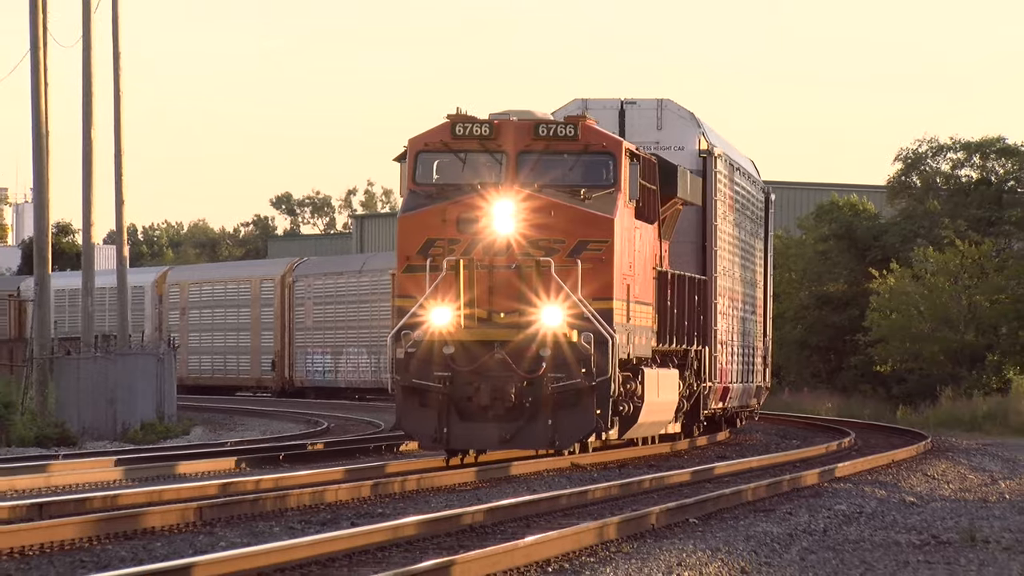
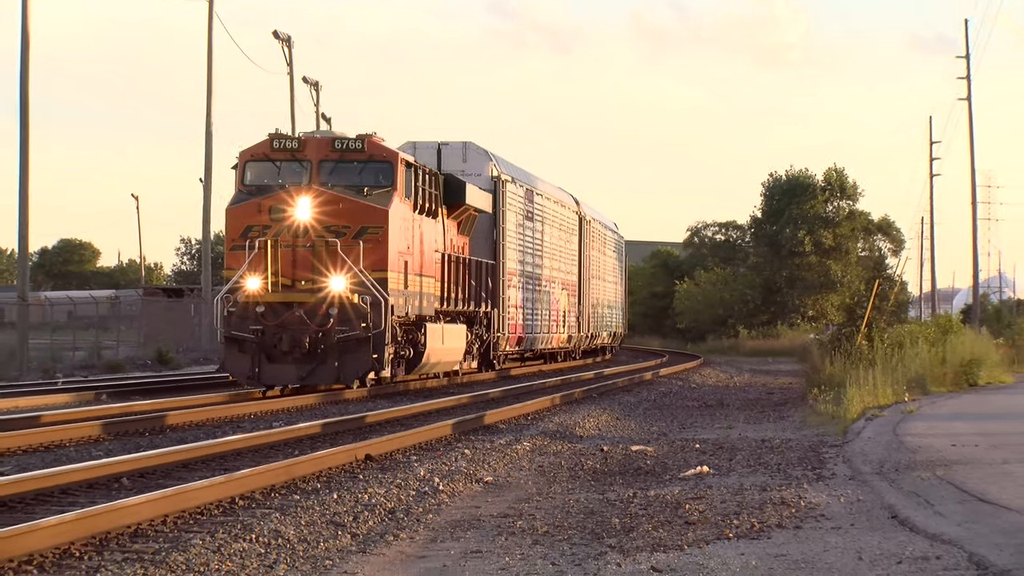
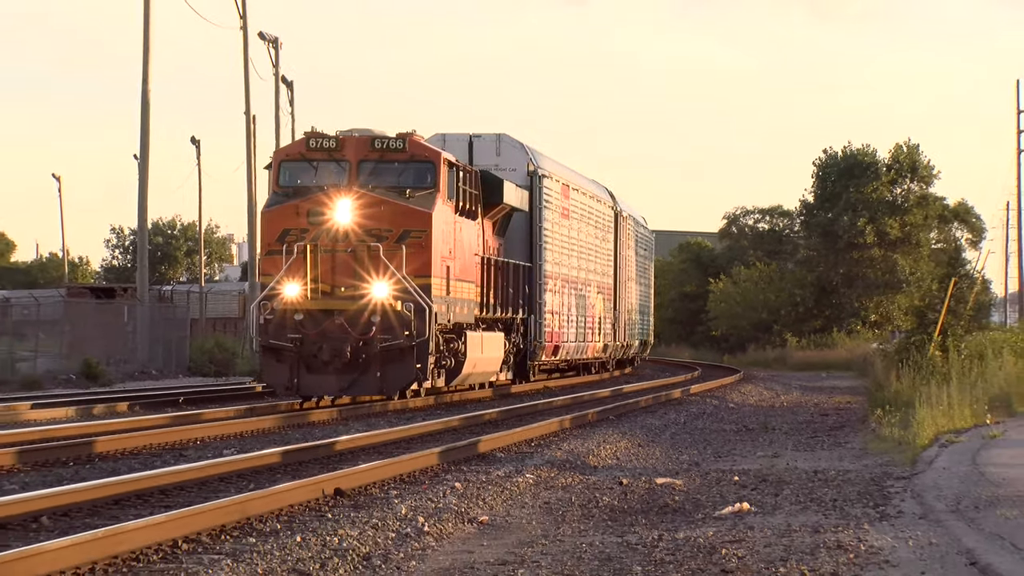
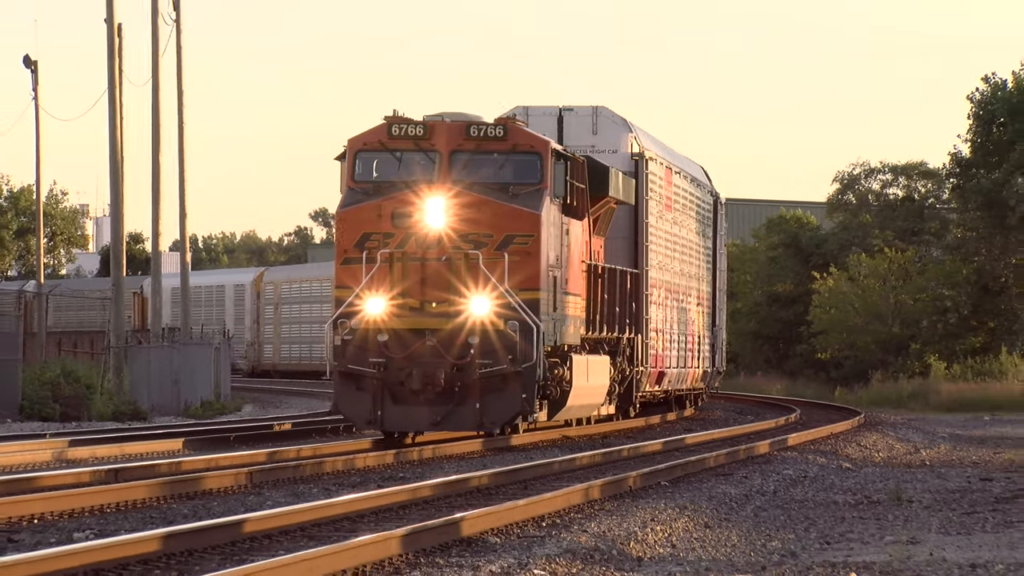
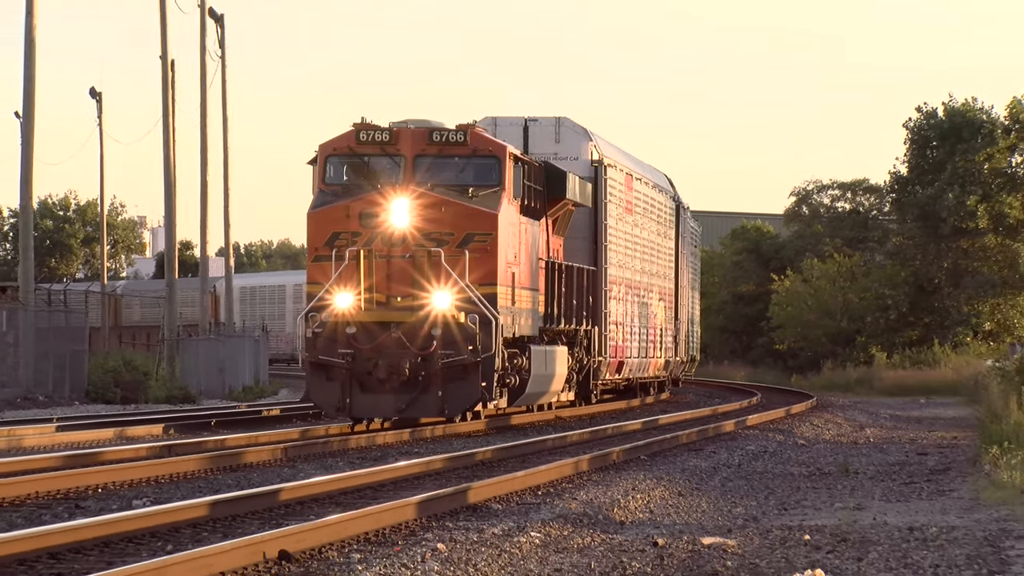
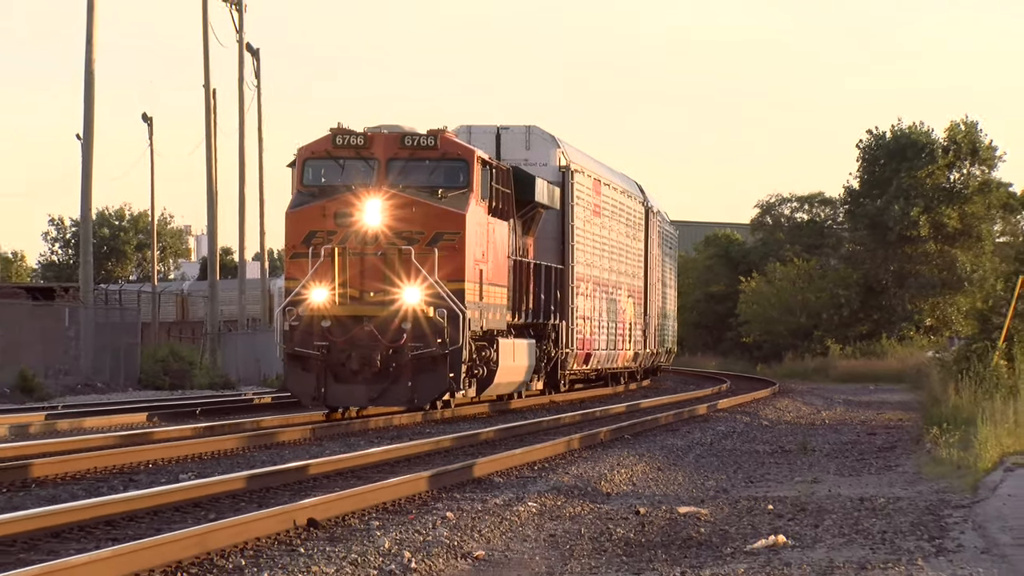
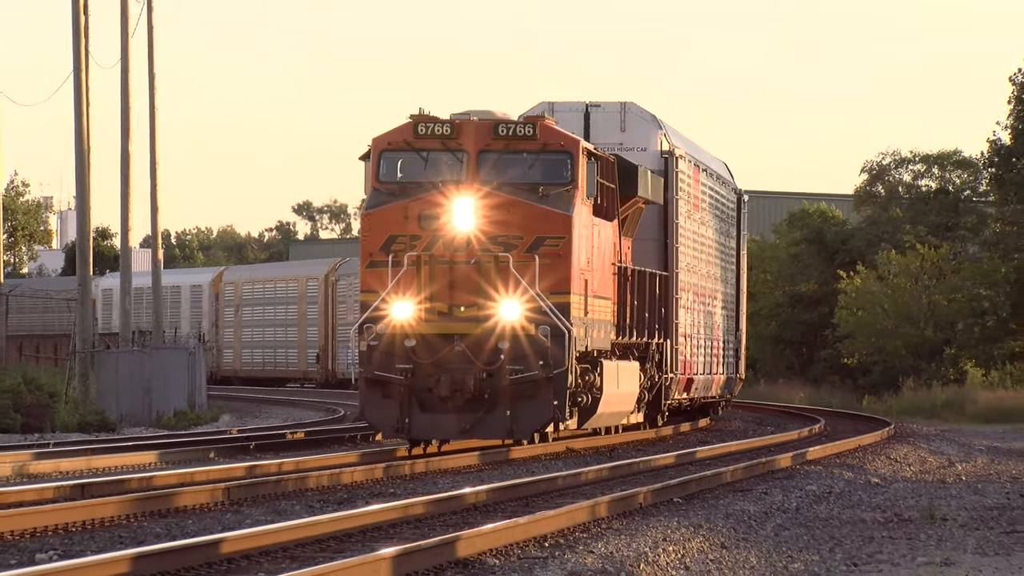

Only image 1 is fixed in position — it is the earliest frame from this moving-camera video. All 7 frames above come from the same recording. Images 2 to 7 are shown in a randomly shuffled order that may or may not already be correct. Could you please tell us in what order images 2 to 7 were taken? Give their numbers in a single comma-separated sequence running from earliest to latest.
7, 4, 5, 6, 3, 2
